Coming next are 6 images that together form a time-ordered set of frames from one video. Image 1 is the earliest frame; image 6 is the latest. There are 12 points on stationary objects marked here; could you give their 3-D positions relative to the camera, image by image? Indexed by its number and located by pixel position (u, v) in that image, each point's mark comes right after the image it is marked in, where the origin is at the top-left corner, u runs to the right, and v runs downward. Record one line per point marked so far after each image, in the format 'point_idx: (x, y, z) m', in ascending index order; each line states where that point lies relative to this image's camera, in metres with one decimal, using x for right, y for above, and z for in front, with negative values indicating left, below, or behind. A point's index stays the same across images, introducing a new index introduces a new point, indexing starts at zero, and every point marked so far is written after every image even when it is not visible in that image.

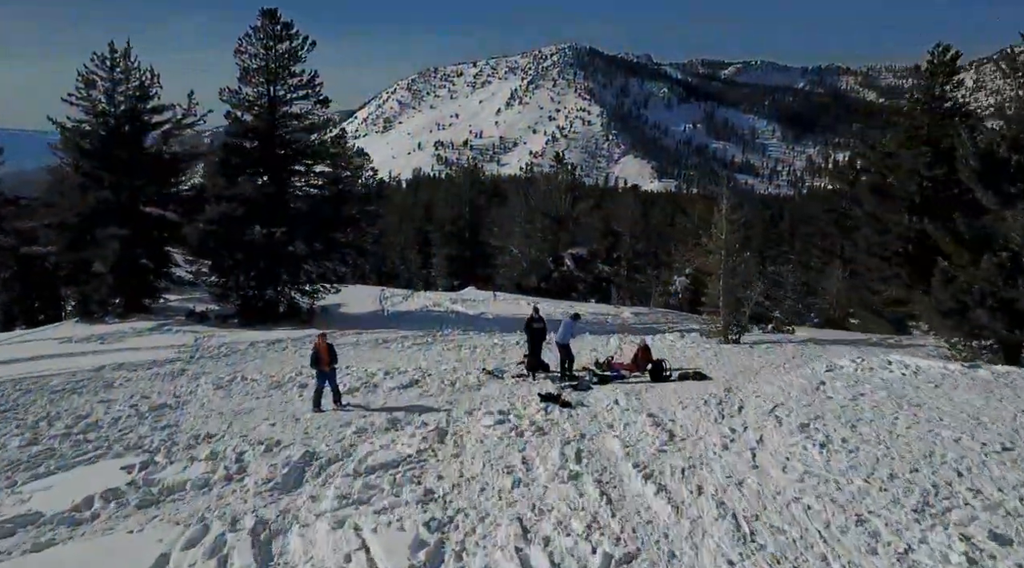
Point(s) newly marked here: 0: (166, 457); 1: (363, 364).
0: (-4.7, -2.4, +10.9) m
1: (-3.0, -1.7, +16.3) m
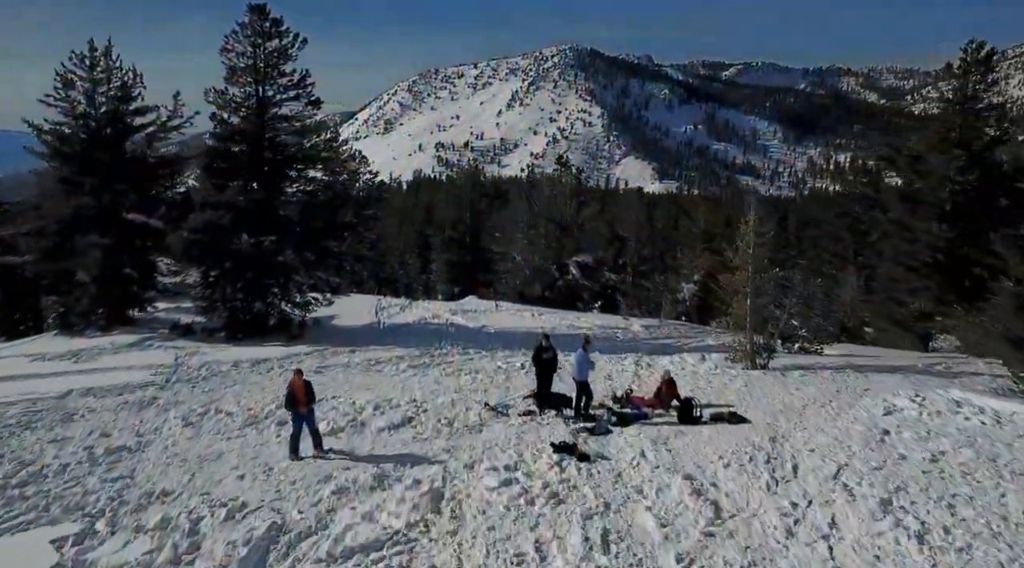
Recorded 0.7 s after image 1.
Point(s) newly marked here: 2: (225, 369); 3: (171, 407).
0: (-4.6, -2.8, +9.3) m
1: (-2.9, -2.0, +14.7) m
2: (-7.0, -2.1, +19.8) m
3: (-6.3, -2.2, +14.8) m
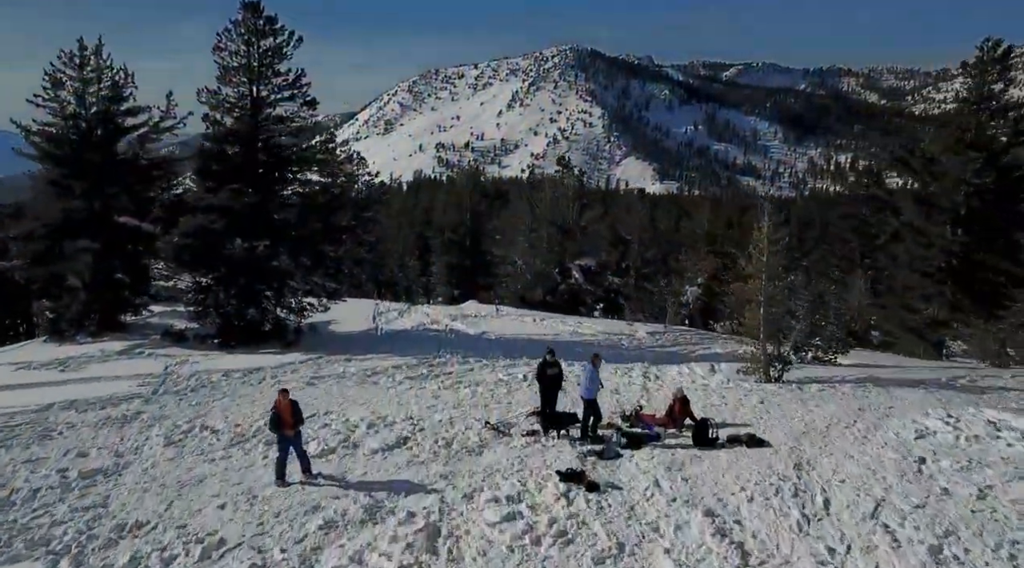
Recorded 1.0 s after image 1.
0: (-4.6, -2.9, +8.5) m
1: (-2.9, -2.2, +13.9) m
2: (-7.0, -2.2, +19.0) m
3: (-6.2, -2.4, +14.1) m
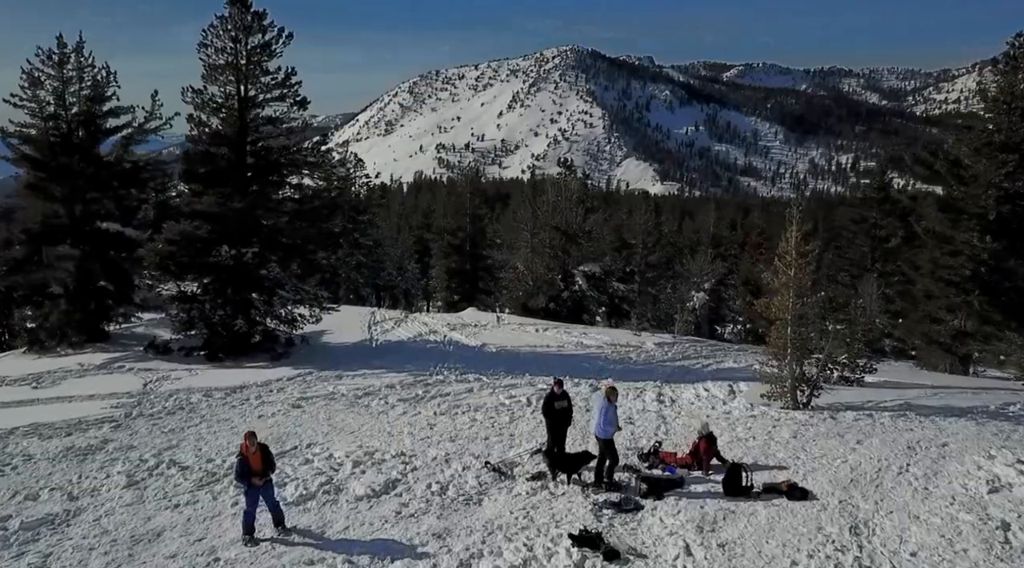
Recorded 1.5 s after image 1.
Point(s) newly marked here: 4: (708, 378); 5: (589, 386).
0: (-4.6, -3.2, +7.2) m
1: (-2.8, -2.5, +12.6) m
2: (-6.9, -2.5, +17.7) m
3: (-6.2, -2.7, +12.8) m
4: (+4.7, -2.3, +19.5) m
5: (+1.6, -2.2, +17.3) m
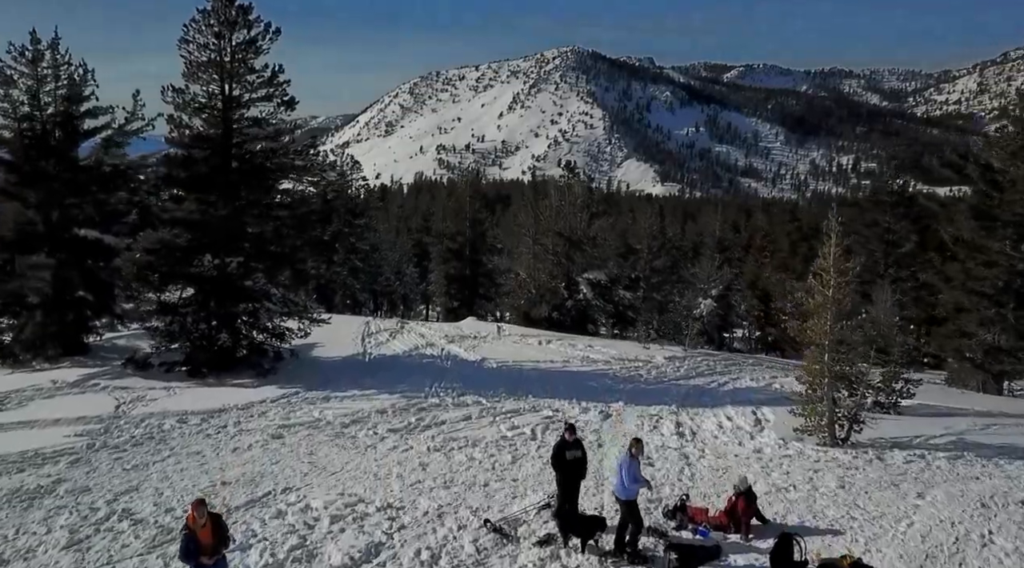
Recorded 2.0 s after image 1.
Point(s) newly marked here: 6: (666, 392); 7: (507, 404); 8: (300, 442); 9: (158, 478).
0: (-4.5, -3.5, +5.7) m
1: (-2.8, -2.8, +11.1) m
2: (-6.9, -2.8, +16.2) m
3: (-6.1, -3.0, +11.3) m
4: (+4.8, -2.6, +18.0) m
5: (+1.7, -2.5, +15.8) m
6: (+3.7, -2.6, +19.3) m
7: (-0.1, -2.4, +16.6) m
8: (-3.7, -2.7, +14.0) m
9: (-5.3, -2.9, +12.0) m
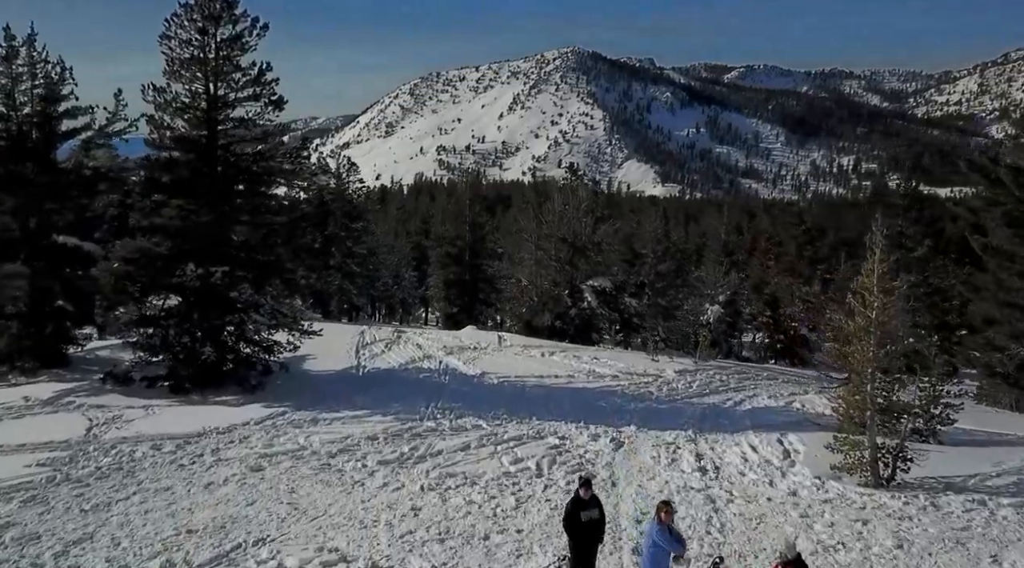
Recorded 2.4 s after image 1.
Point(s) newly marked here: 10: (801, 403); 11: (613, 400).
0: (-4.5, -3.8, +4.3) m
1: (-2.7, -3.1, +9.8) m
2: (-6.8, -3.1, +14.9) m
3: (-6.1, -3.3, +9.9) m
4: (+4.8, -2.9, +16.7) m
5: (+1.7, -2.8, +14.4) m
6: (+3.7, -2.9, +18.0) m
7: (-0.1, -2.7, +15.3) m
8: (-3.6, -3.0, +12.7) m
9: (-5.2, -3.2, +10.7) m
10: (+6.9, -2.8, +19.2) m
11: (+2.4, -2.8, +19.4) m
